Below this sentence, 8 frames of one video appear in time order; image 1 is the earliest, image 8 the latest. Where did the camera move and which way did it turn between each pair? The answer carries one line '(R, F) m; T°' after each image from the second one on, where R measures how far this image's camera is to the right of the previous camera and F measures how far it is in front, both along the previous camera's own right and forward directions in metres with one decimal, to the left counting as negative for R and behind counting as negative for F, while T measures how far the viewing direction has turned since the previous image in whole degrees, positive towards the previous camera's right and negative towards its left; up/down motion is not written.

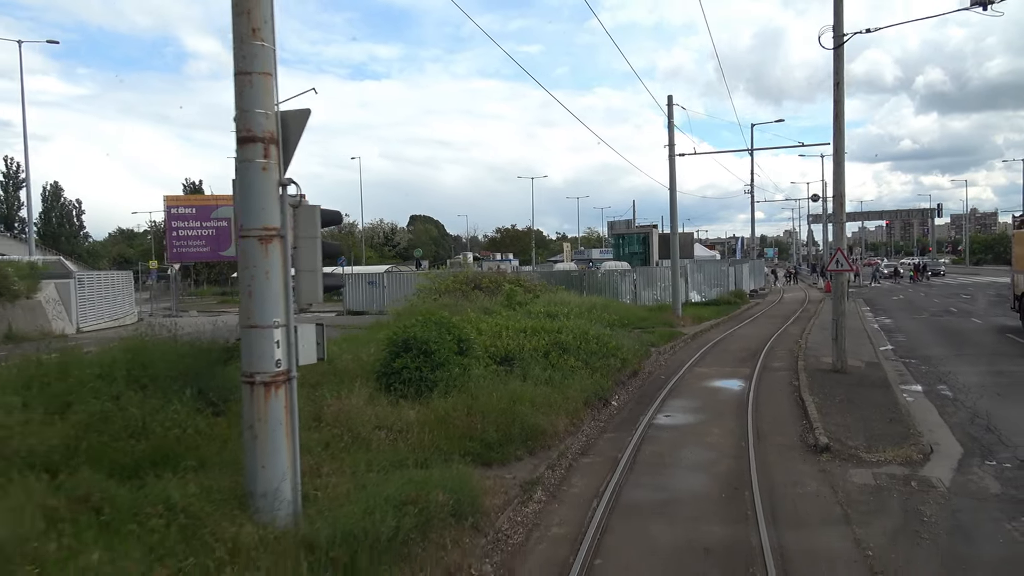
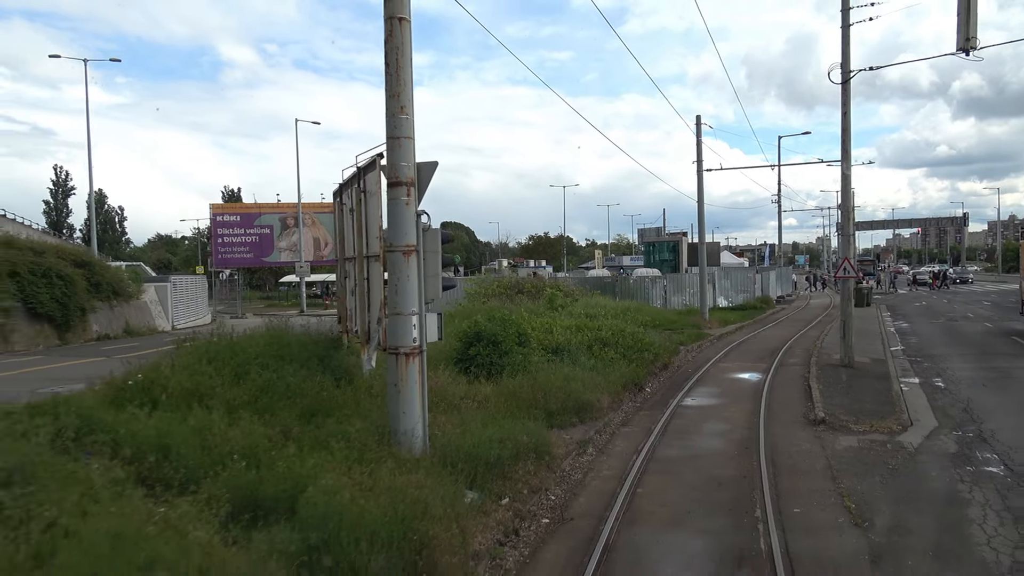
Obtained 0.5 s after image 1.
(-0.4, -2.0) m; -2°
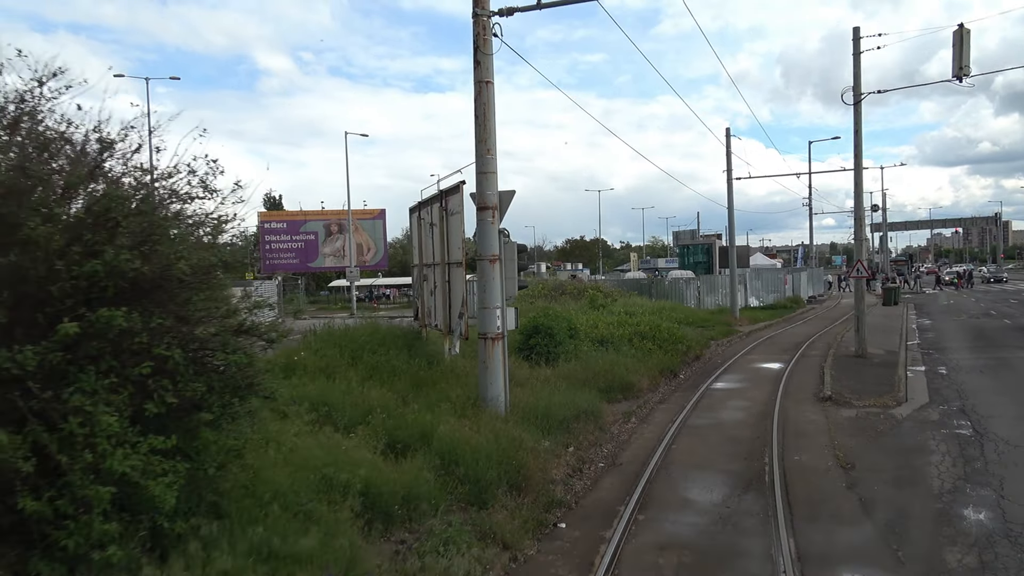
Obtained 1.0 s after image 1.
(-0.3, -2.1) m; -3°
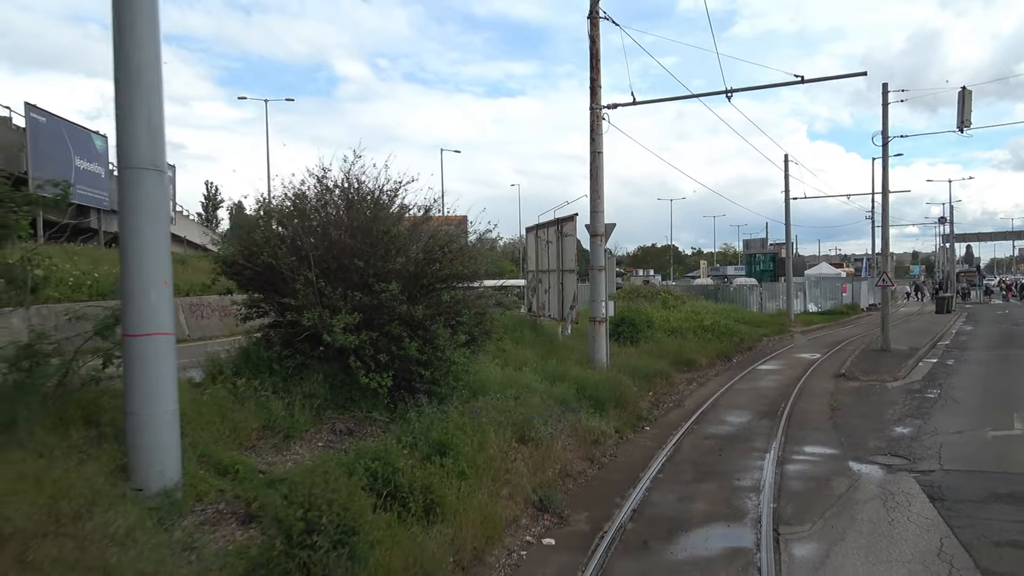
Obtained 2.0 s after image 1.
(-0.6, -4.6) m; -5°
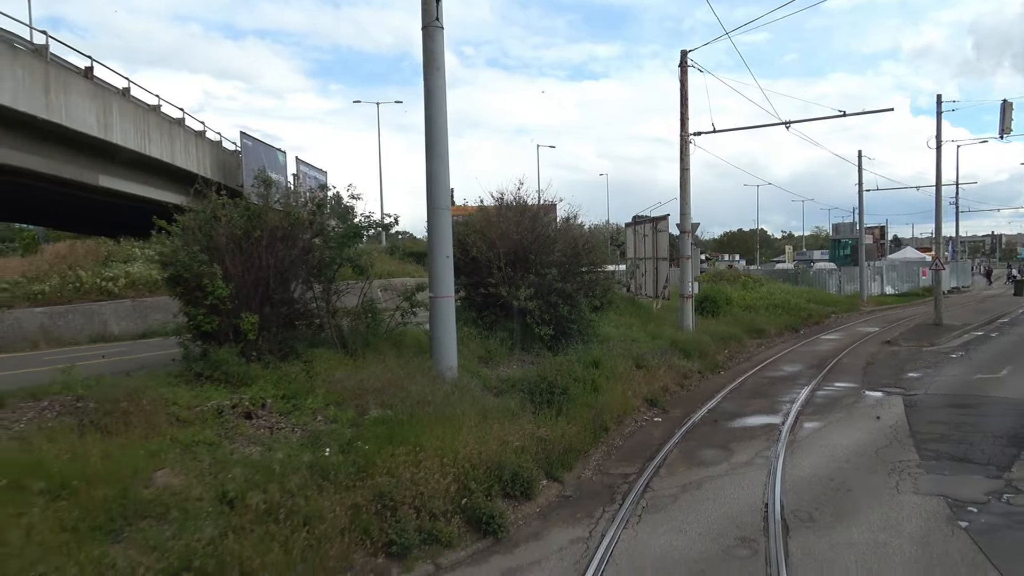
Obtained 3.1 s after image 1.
(-0.6, -4.6) m; -6°
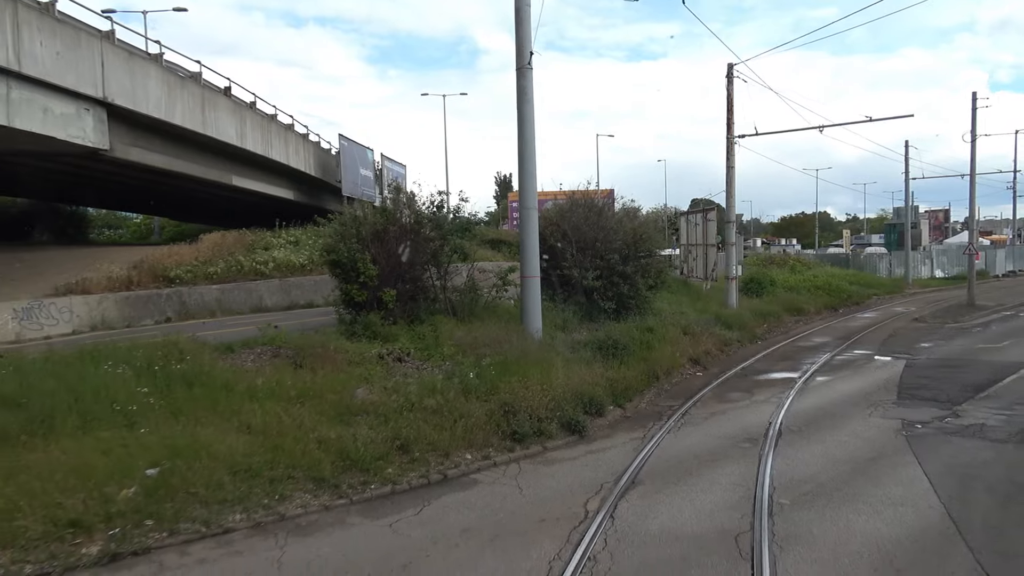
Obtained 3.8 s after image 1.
(-0.3, -3.0) m; -4°
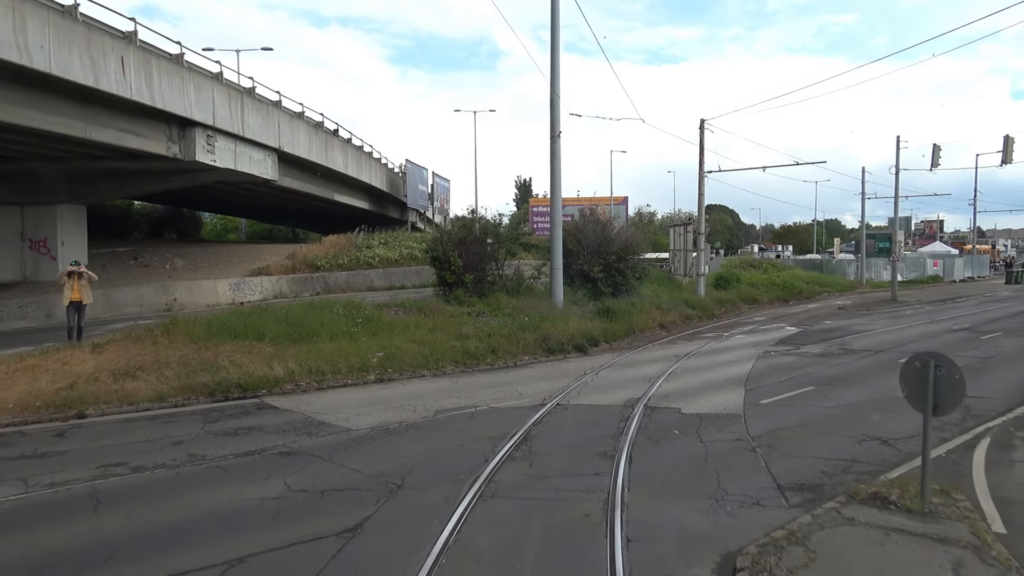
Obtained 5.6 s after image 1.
(-0.5, -7.6) m; -1°
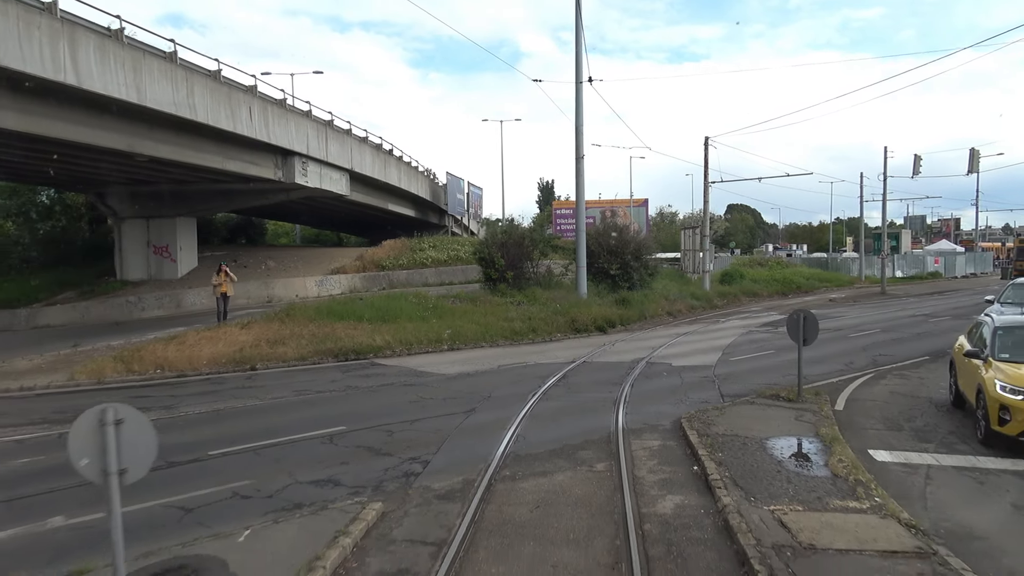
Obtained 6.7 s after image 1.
(-0.4, -4.6) m; -2°
